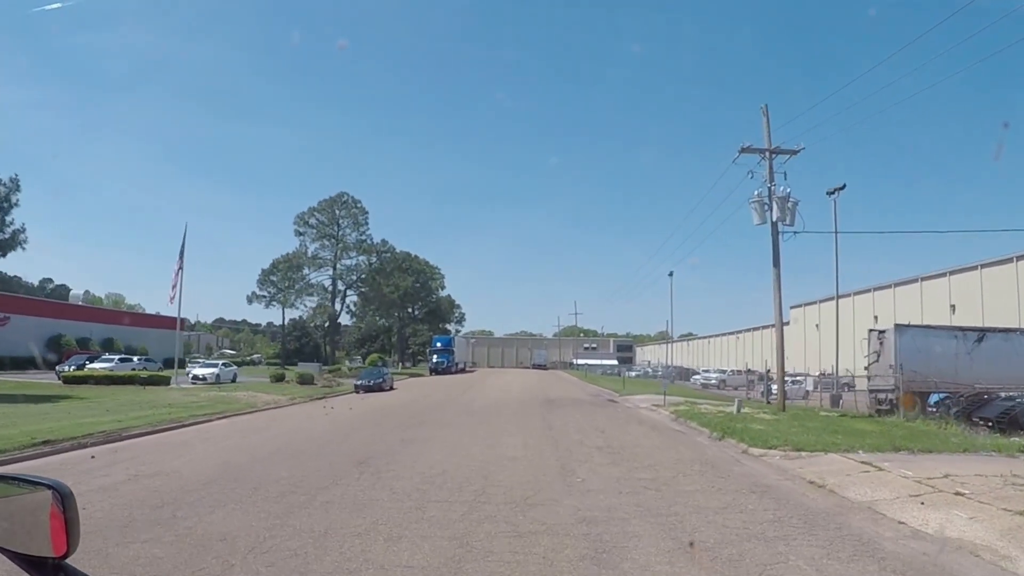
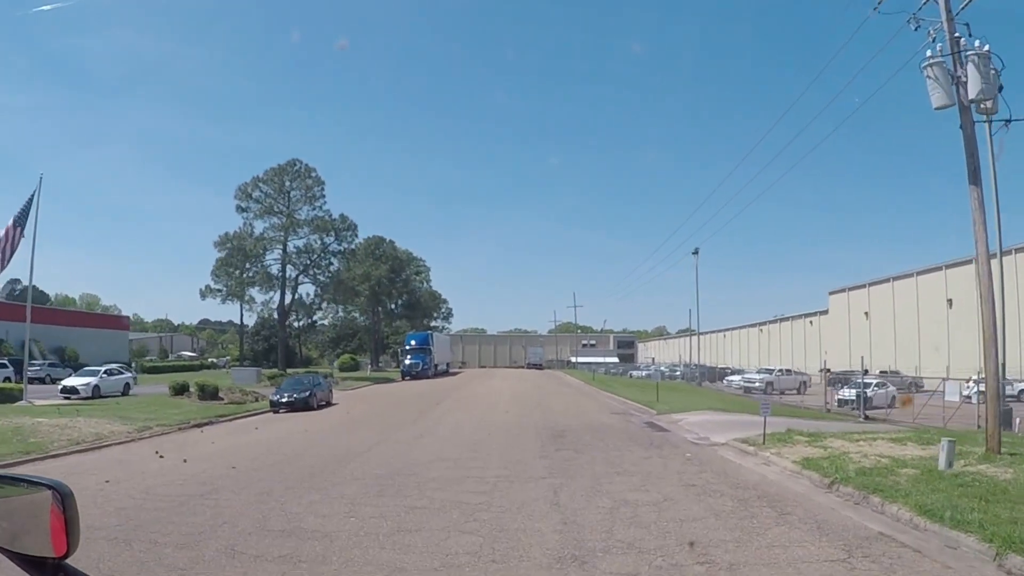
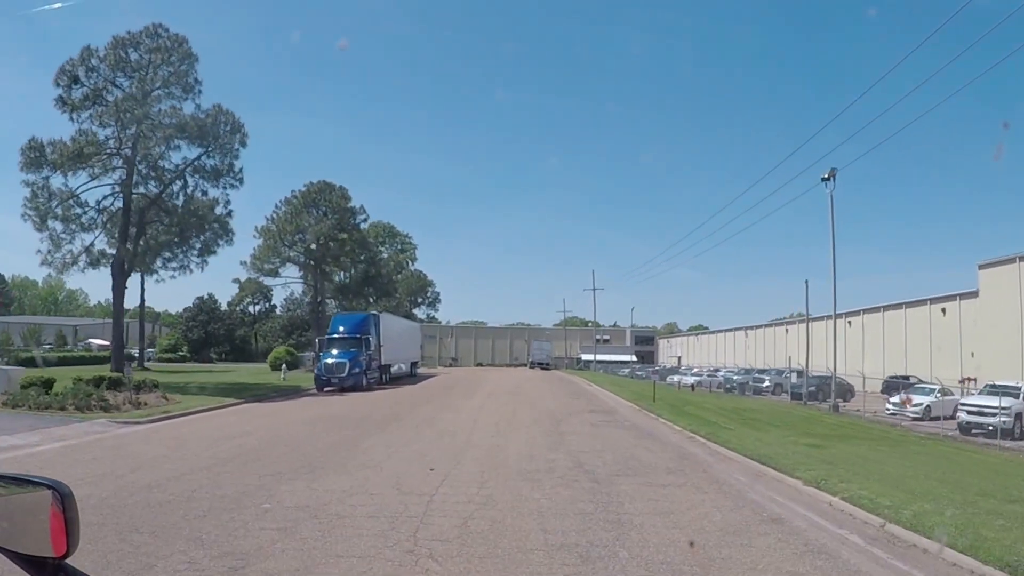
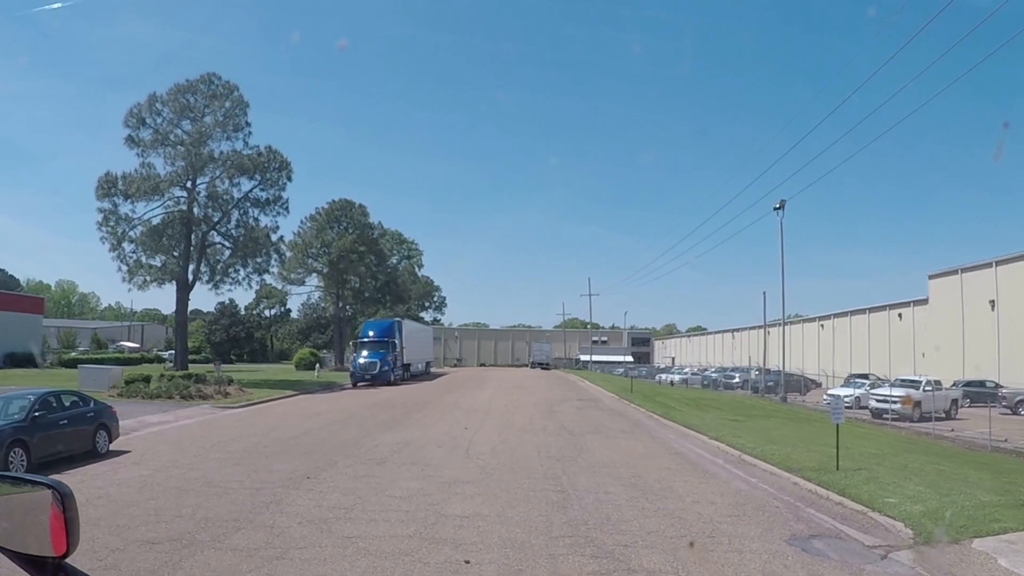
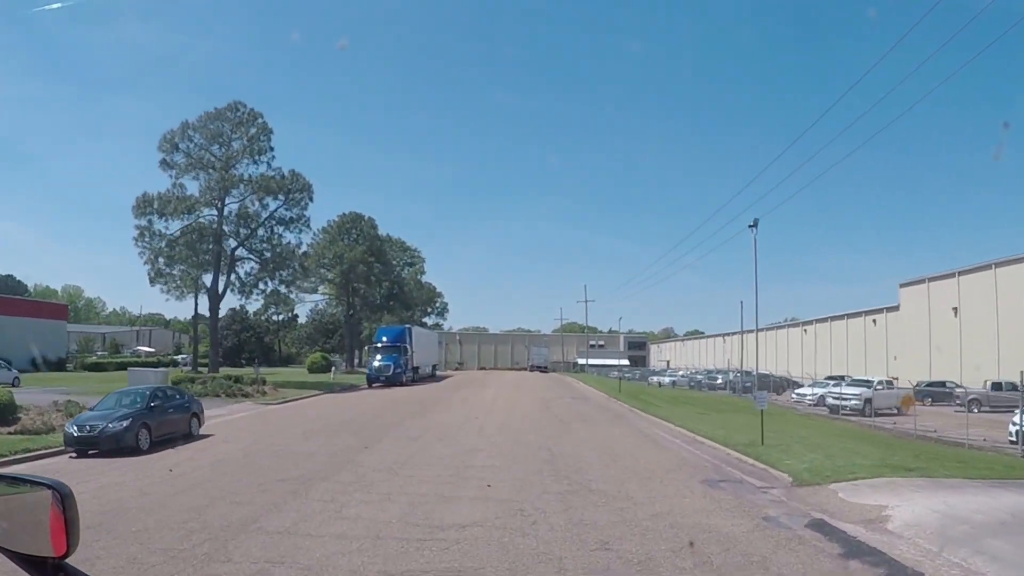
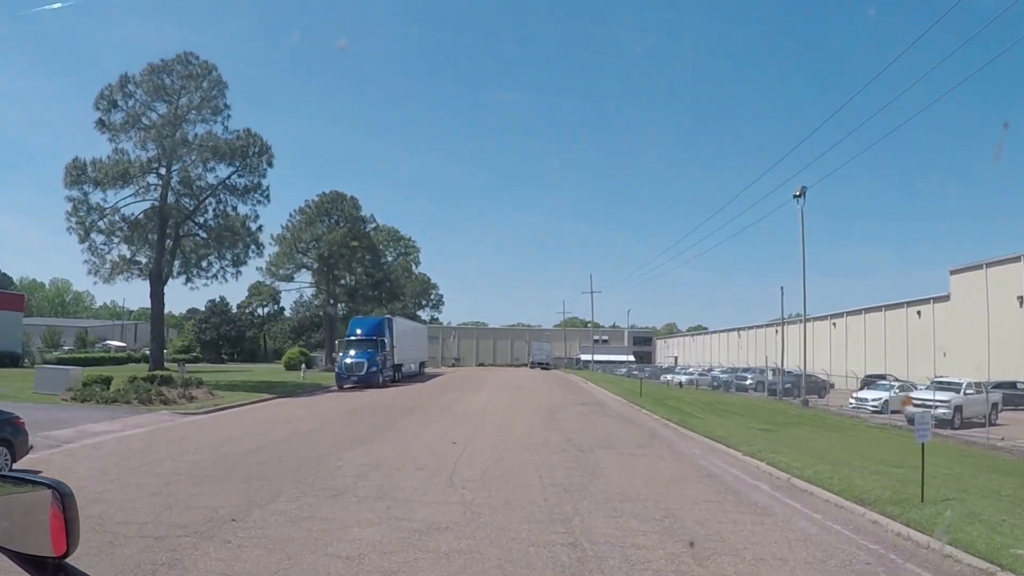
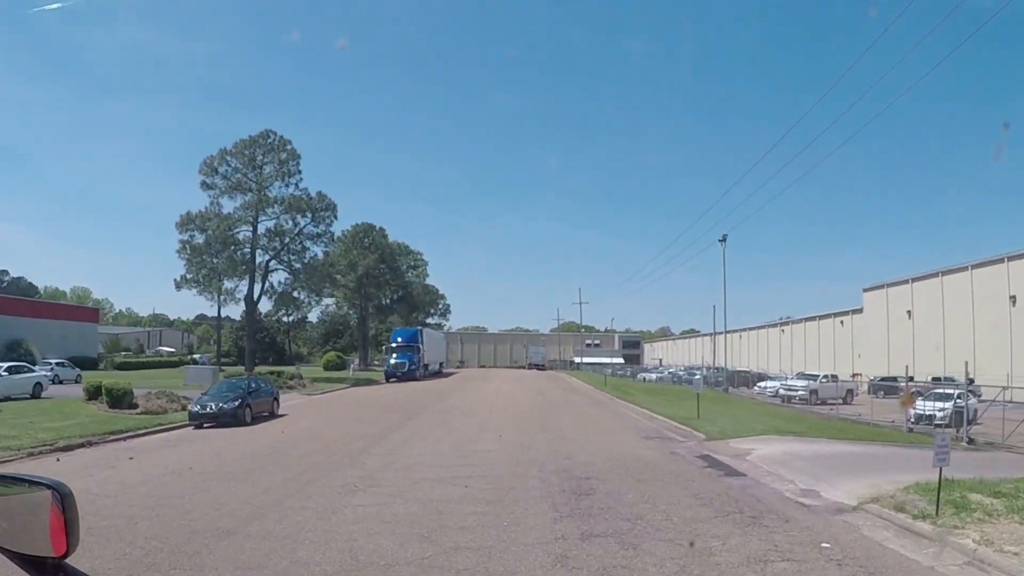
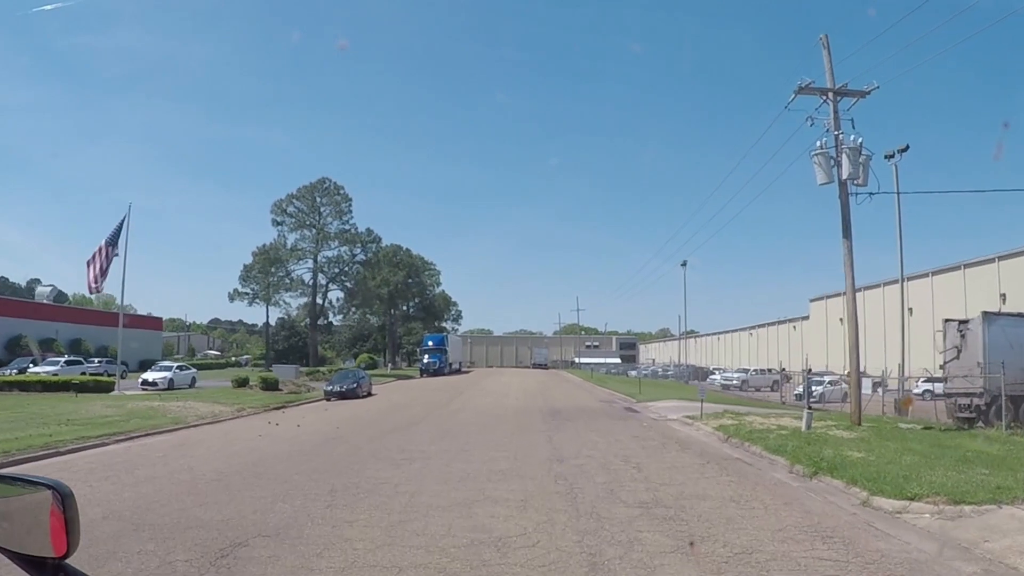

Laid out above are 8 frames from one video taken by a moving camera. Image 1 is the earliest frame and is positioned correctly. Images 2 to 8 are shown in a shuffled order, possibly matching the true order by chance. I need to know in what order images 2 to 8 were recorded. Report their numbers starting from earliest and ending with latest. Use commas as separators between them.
8, 2, 7, 5, 4, 6, 3
